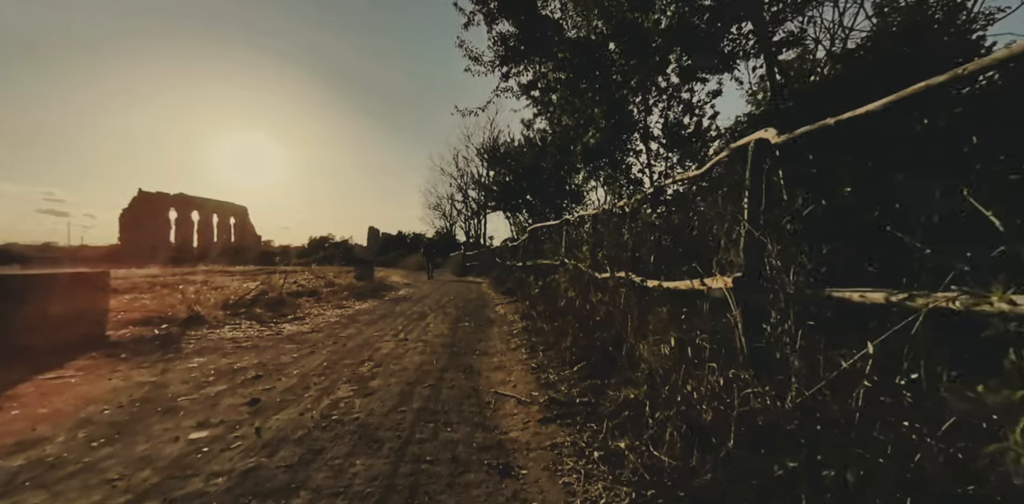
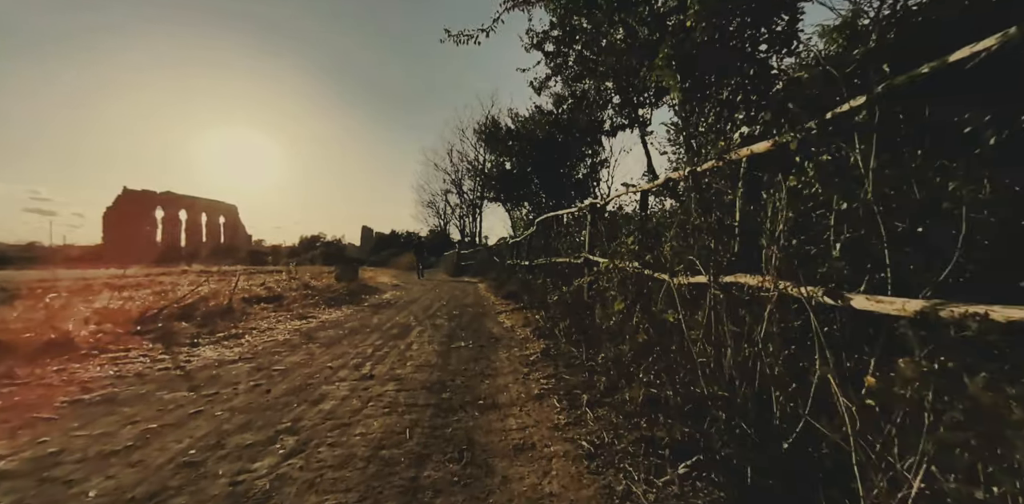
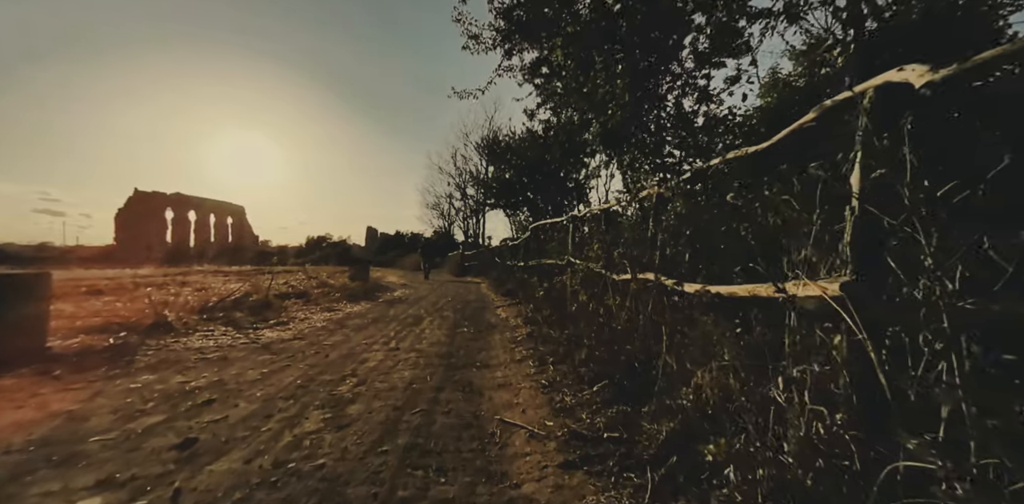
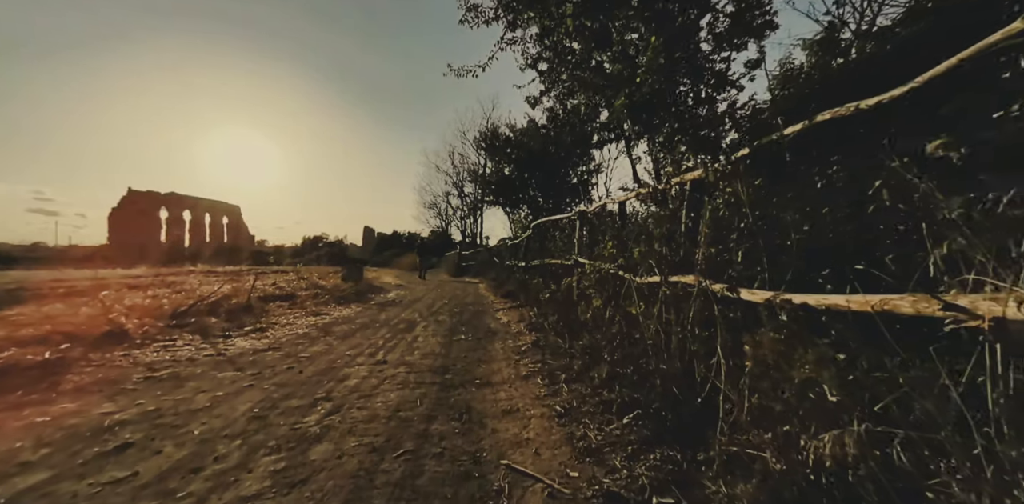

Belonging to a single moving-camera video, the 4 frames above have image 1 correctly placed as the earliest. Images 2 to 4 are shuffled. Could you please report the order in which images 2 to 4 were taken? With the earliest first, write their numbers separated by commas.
3, 4, 2
